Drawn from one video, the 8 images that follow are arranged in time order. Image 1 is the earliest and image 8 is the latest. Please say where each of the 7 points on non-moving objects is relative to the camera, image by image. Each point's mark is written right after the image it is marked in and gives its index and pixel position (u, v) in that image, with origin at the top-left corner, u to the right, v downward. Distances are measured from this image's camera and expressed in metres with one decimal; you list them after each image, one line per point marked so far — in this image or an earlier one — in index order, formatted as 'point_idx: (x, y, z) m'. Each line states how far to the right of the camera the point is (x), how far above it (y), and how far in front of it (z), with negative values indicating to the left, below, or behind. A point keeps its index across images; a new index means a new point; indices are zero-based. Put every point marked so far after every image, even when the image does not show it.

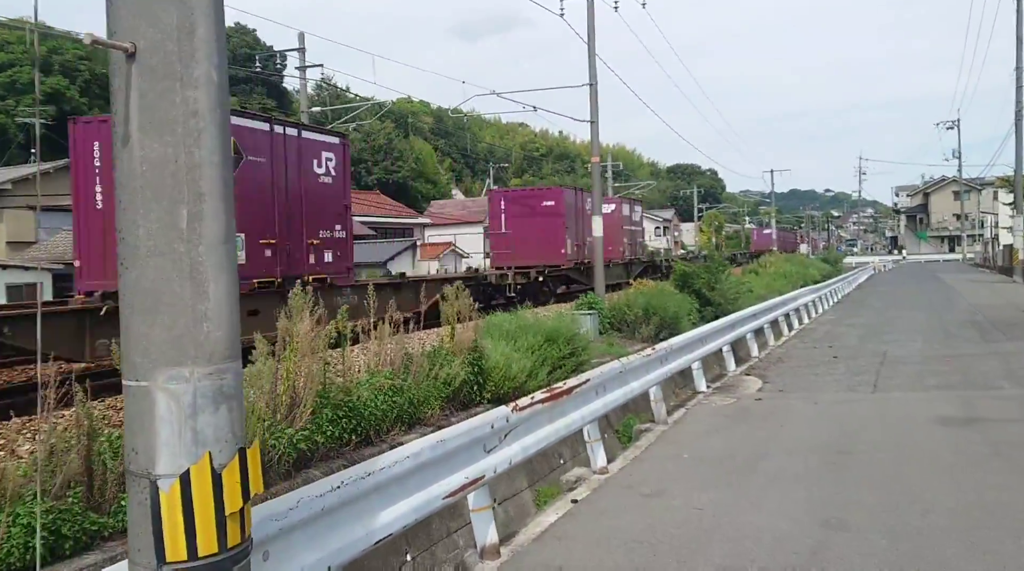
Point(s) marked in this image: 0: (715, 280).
0: (+4.1, +0.1, +18.6) m
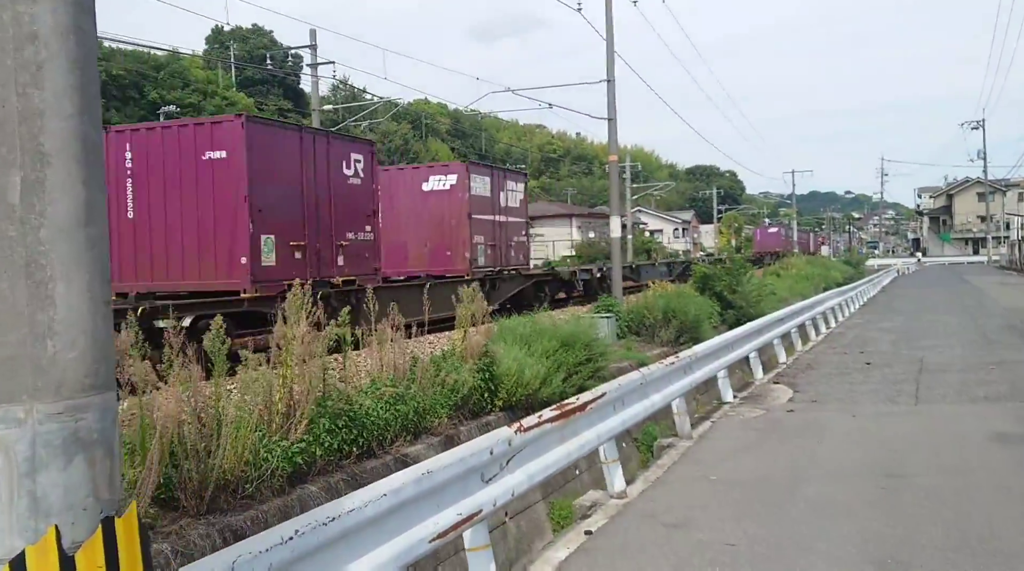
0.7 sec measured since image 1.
0: (+4.4, +0.1, +18.0) m
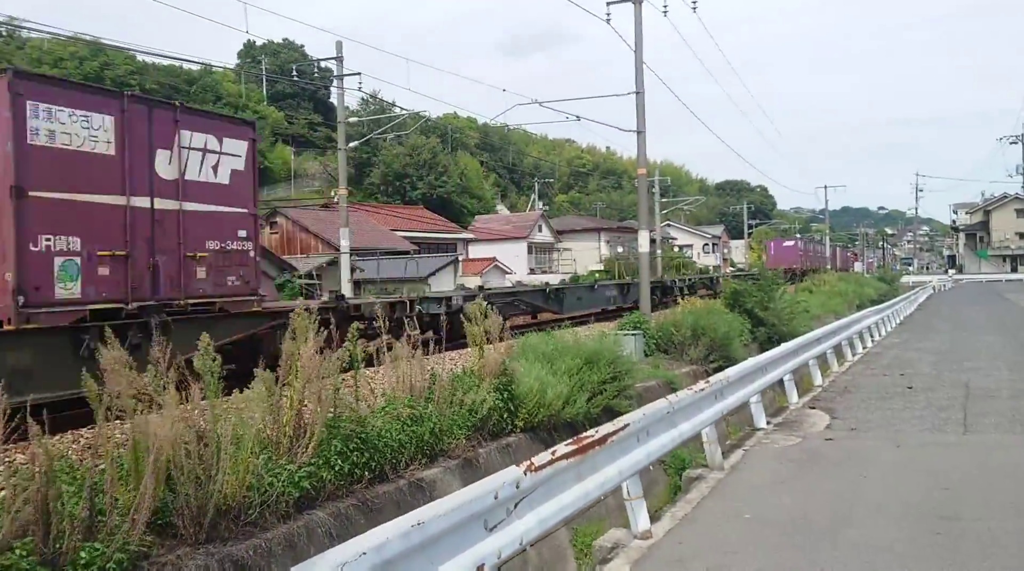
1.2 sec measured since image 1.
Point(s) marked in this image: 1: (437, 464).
0: (+4.9, -0.2, +17.5) m
1: (-0.6, -1.5, +7.5) m
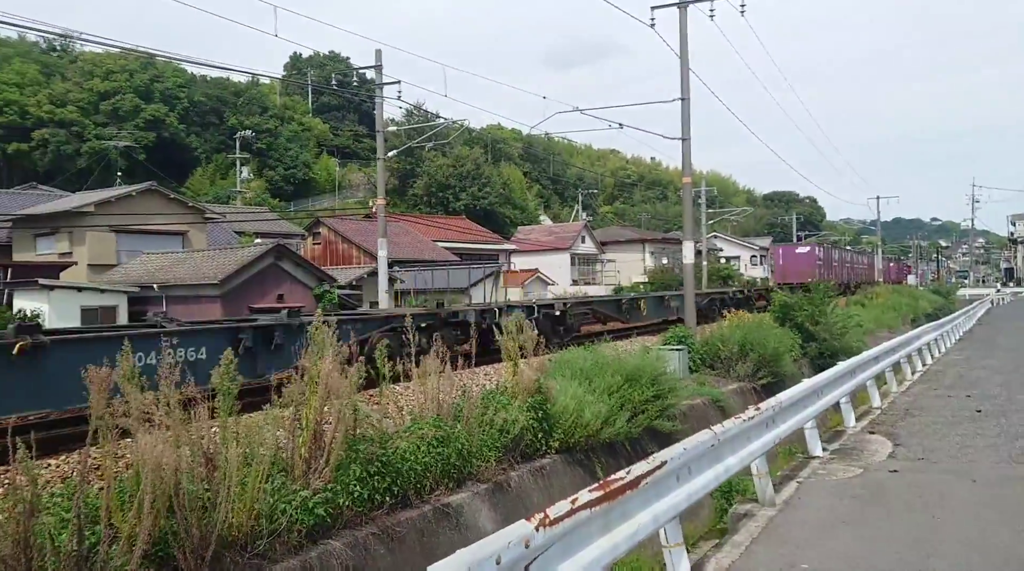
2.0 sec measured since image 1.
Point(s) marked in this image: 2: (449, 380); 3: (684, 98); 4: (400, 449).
0: (+5.7, -0.5, +16.8) m
1: (-0.4, -1.6, +7.0) m
2: (-0.6, -0.8, +8.0) m
3: (+3.4, +3.7, +18.1) m
4: (-0.8, -1.2, +6.6) m
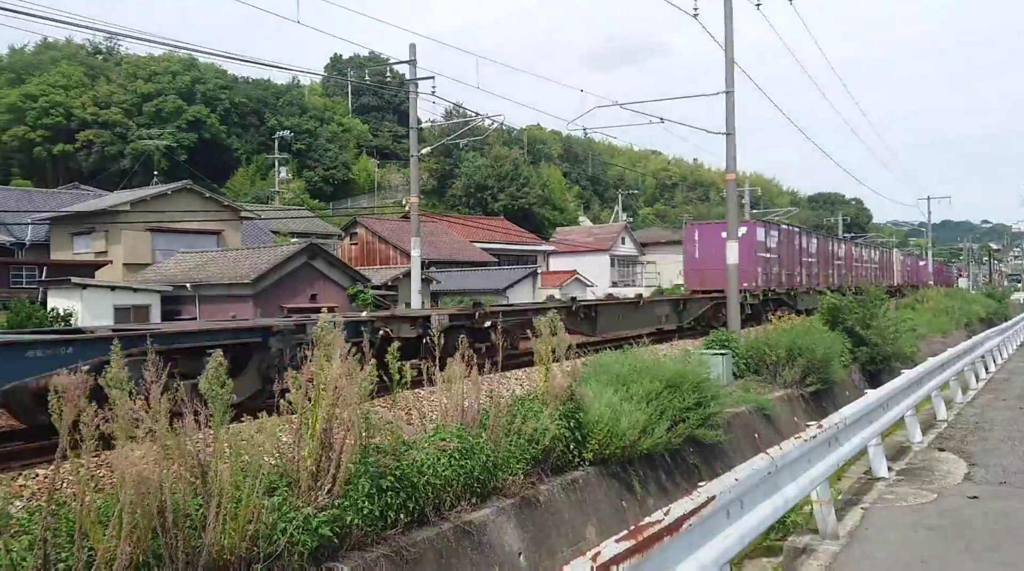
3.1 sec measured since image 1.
0: (+6.3, -0.5, +15.9) m
1: (-0.2, -1.6, +6.5) m
2: (-0.3, -0.8, +7.5) m
3: (+4.1, +3.7, +17.4) m
4: (-0.6, -1.2, +6.0) m
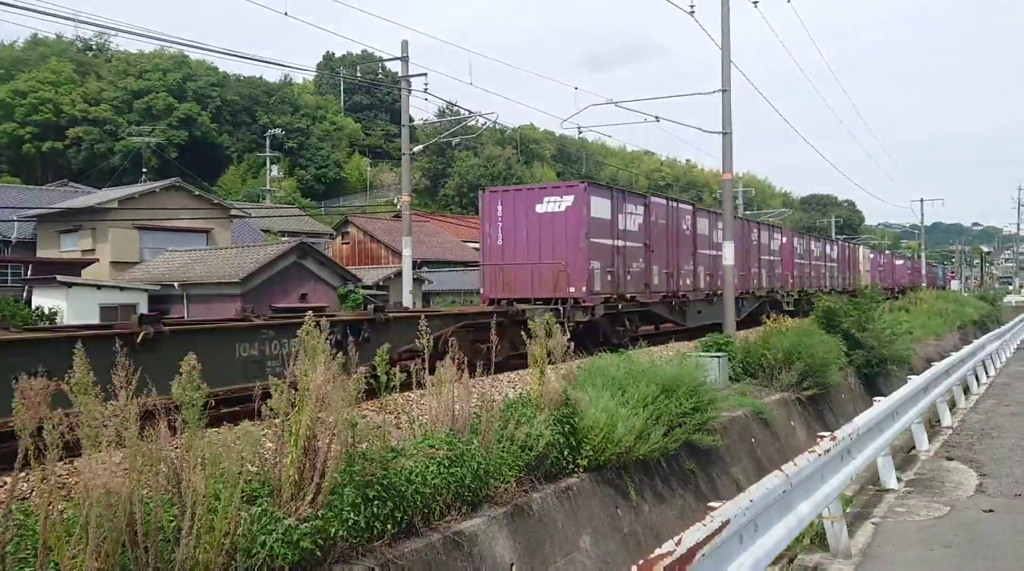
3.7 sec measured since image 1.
0: (+6.2, -0.6, +15.8) m
1: (-0.2, -1.6, +6.2) m
2: (-0.4, -0.8, +7.2) m
3: (+4.0, +3.7, +17.2) m
4: (-0.7, -1.2, +5.8) m
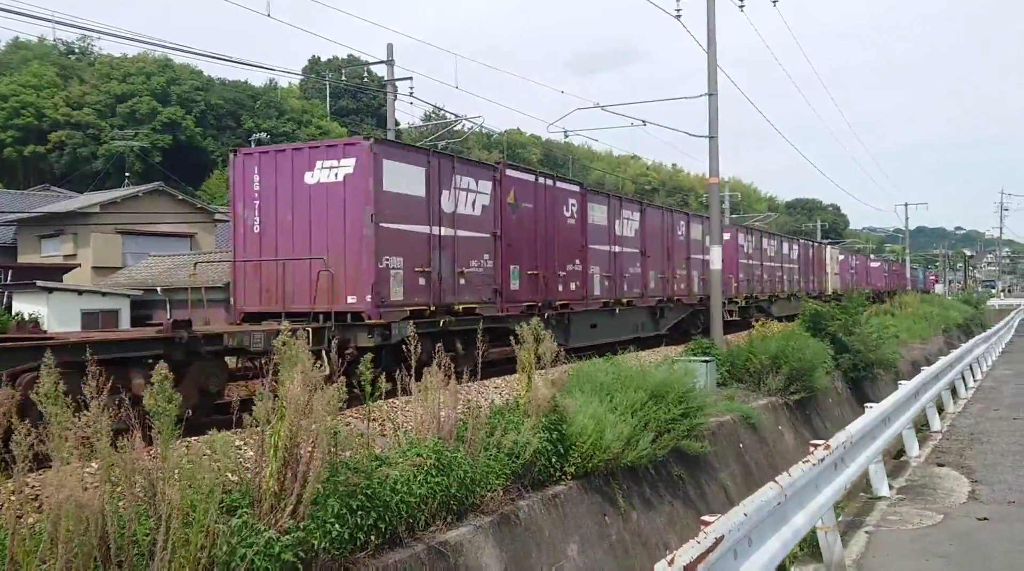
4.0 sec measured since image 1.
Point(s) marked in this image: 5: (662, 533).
0: (+5.9, -0.6, +15.7) m
1: (-0.3, -1.6, +6.1) m
2: (-0.5, -0.8, +7.1) m
3: (+3.7, +3.6, +17.2) m
4: (-0.8, -1.2, +5.7) m
5: (+1.3, -2.1, +7.9) m
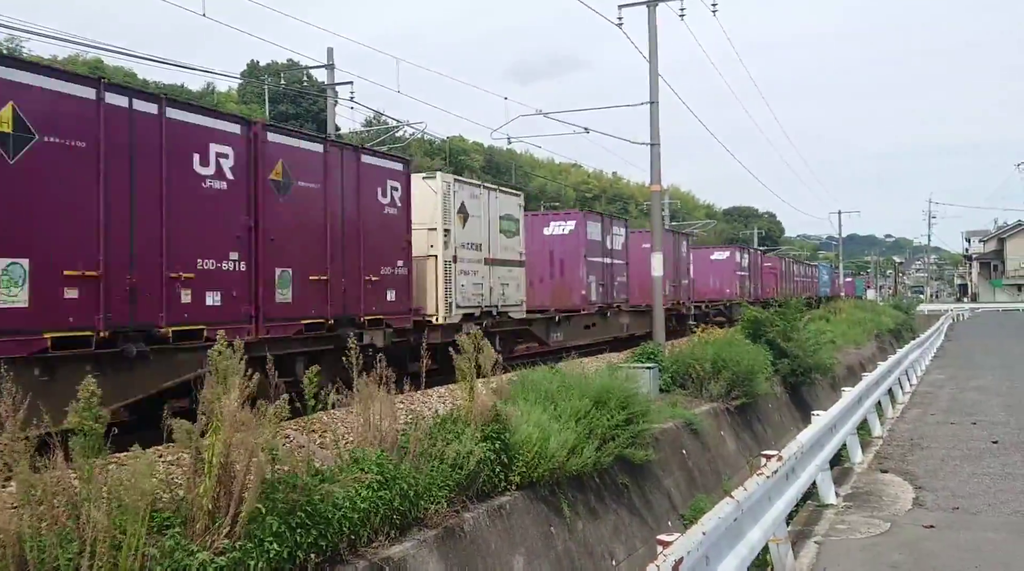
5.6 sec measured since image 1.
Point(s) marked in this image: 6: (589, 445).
0: (+4.9, -0.7, +16.0) m
1: (-0.7, -1.6, +5.9) m
2: (-0.9, -0.9, +6.9) m
3: (+2.7, +3.5, +17.3) m
4: (-1.1, -1.3, +5.5) m
5: (+0.8, -2.2, +7.8) m
6: (+0.7, -1.4, +8.0) m
